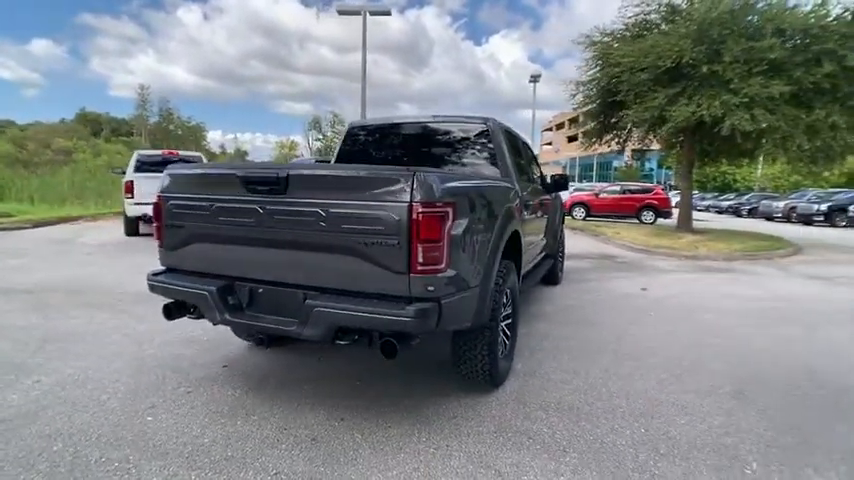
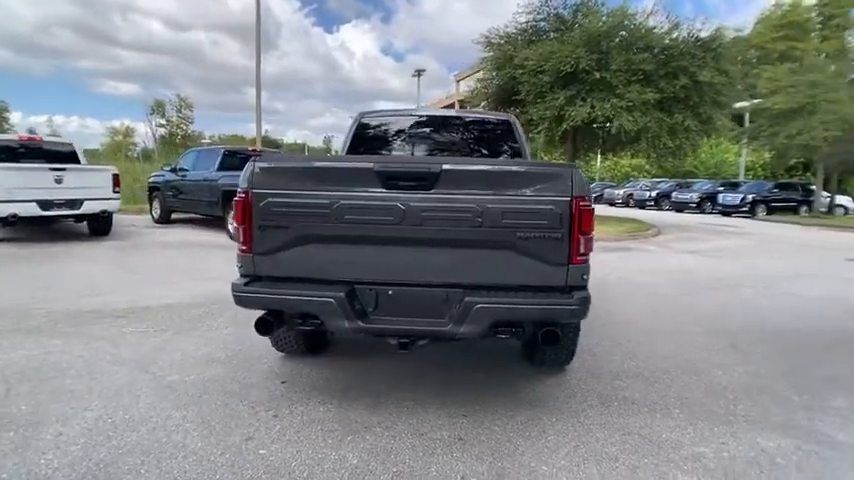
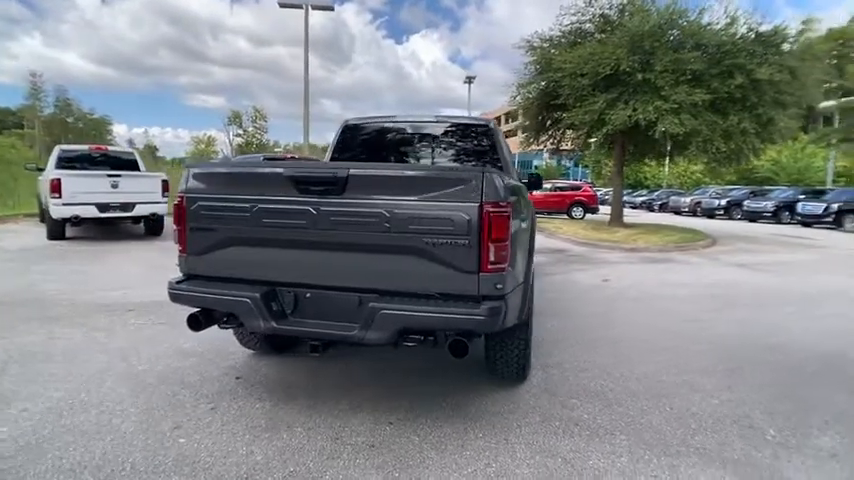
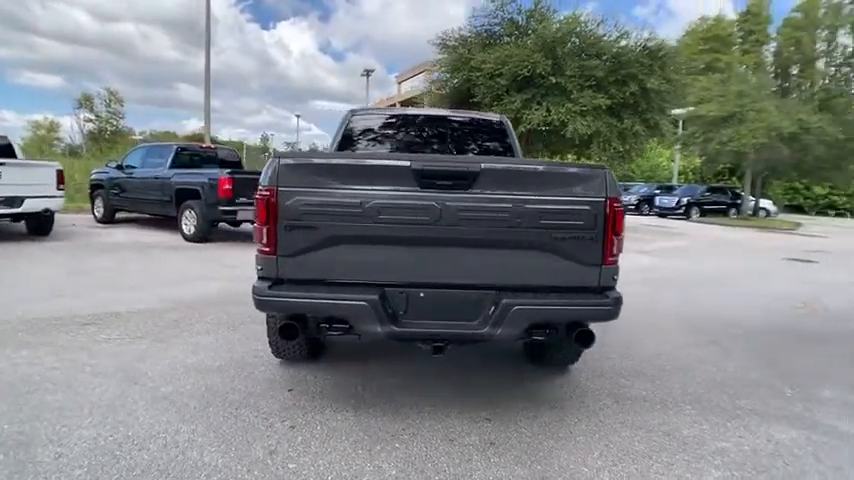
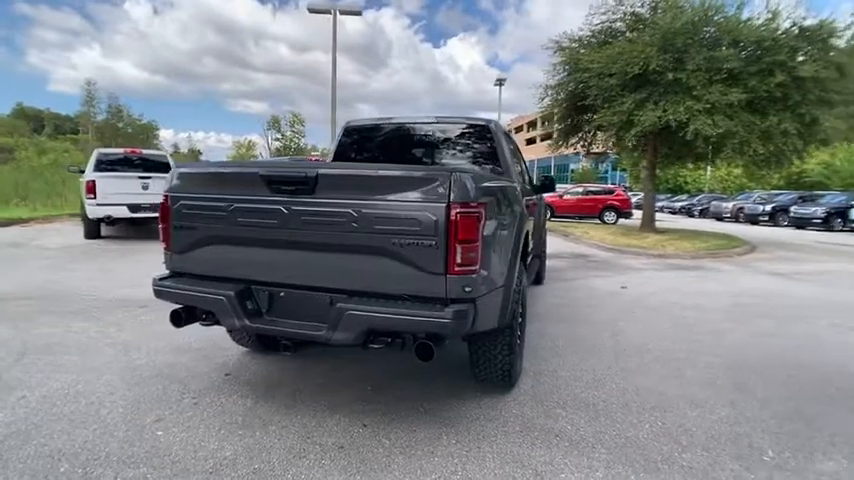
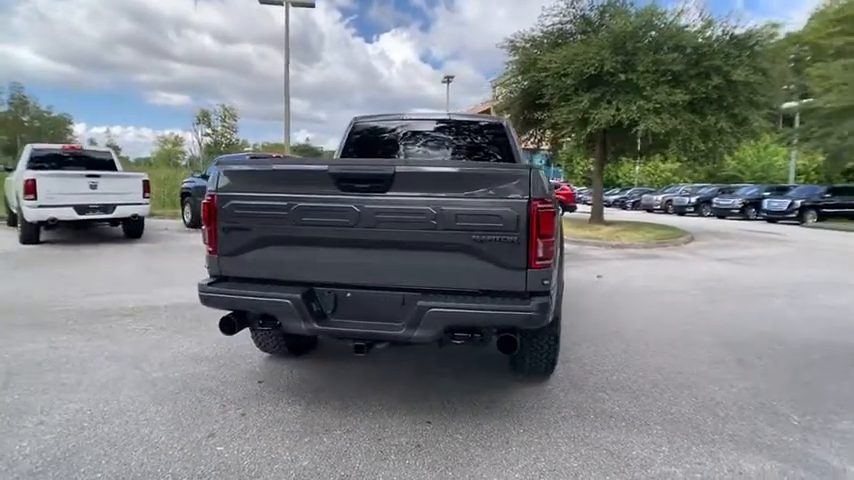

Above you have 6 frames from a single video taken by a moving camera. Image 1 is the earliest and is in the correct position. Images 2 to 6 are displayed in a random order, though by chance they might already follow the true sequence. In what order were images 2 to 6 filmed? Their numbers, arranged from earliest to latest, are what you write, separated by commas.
5, 3, 6, 2, 4
